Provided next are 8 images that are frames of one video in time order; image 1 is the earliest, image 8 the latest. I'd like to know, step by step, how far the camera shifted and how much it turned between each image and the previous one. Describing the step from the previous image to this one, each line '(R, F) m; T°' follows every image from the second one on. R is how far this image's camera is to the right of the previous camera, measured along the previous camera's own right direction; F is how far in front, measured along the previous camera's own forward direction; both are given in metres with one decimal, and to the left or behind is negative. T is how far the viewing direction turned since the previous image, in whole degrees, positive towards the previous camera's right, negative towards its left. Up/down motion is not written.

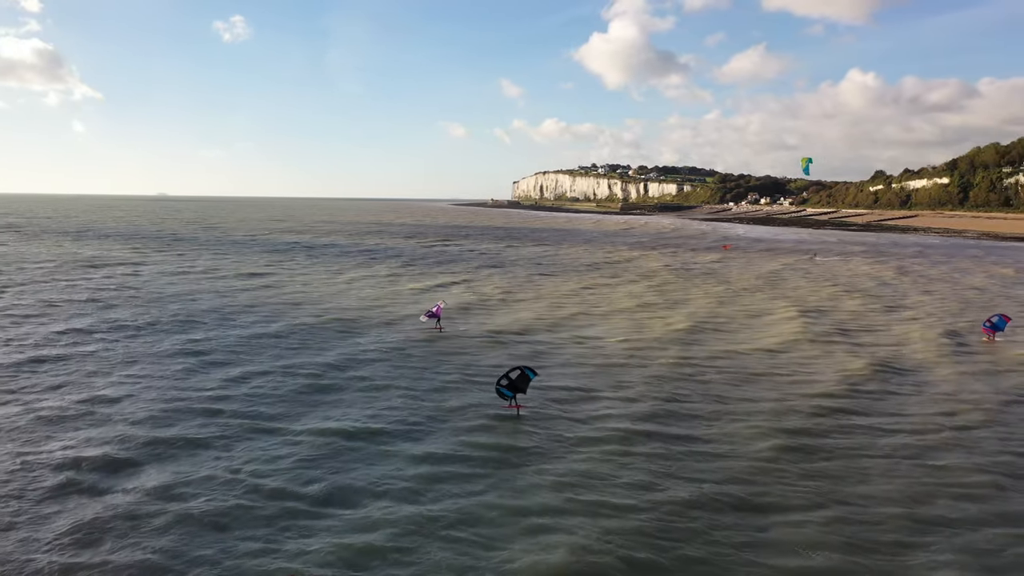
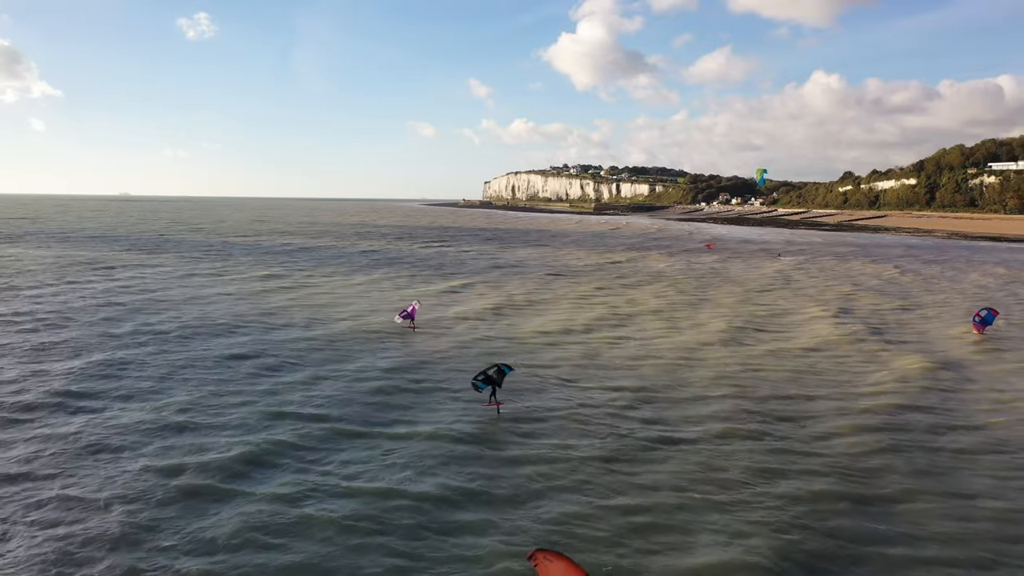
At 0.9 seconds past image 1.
(-1.4, -0.2) m; +2°
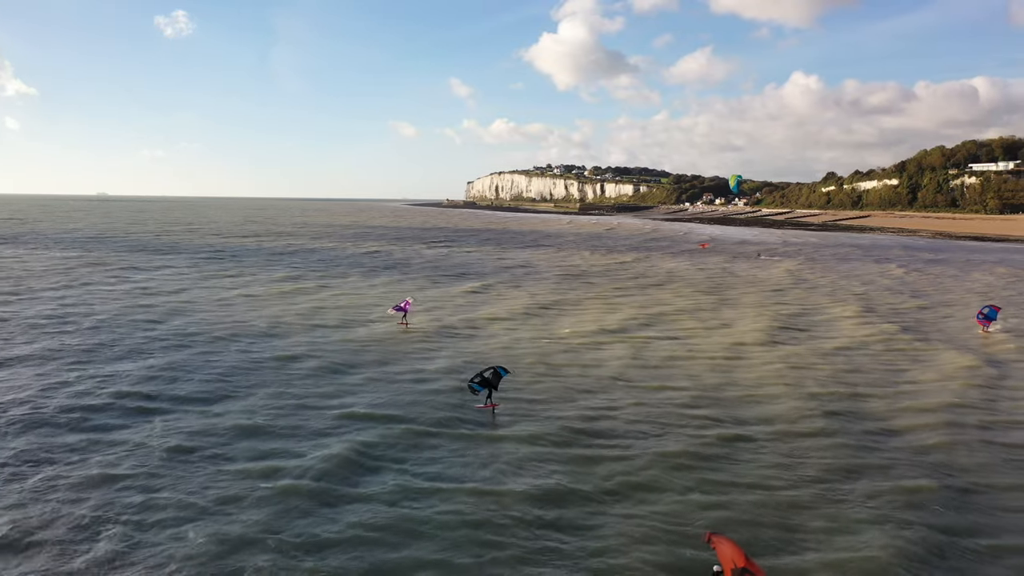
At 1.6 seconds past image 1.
(-1.1, -0.2) m; +1°
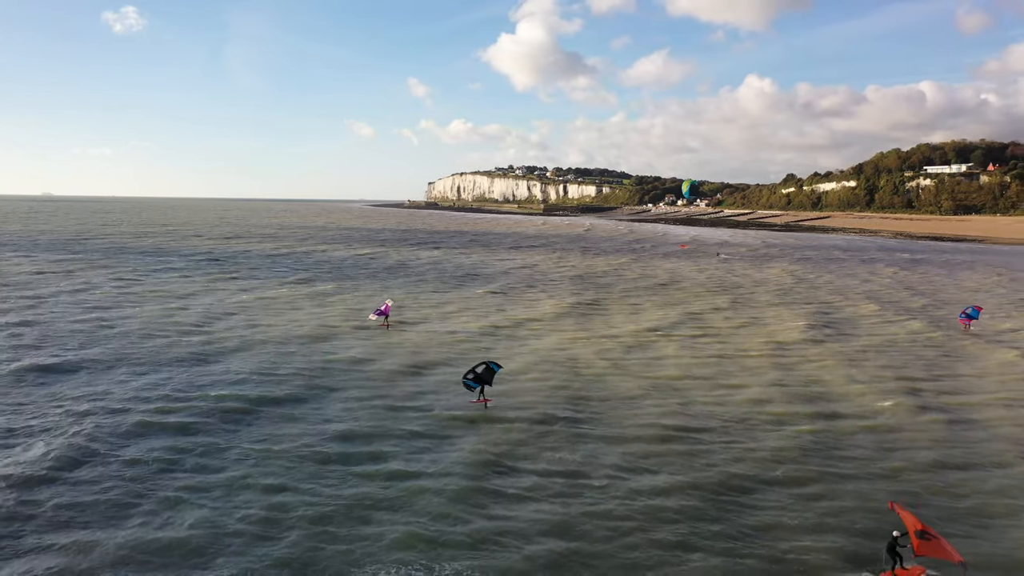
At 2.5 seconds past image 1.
(-1.7, -0.3) m; +3°
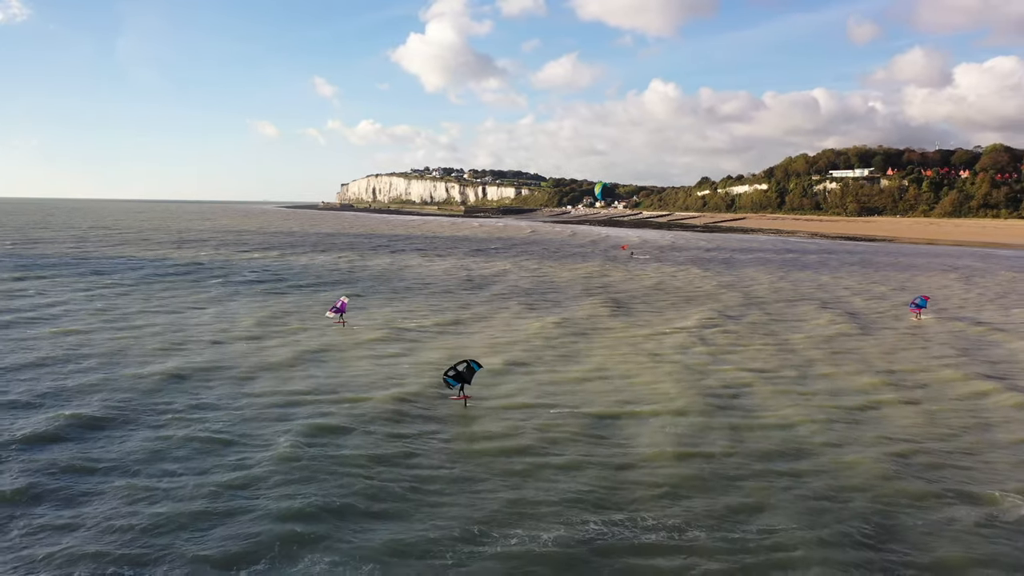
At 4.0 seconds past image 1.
(-2.9, -0.7) m; +6°
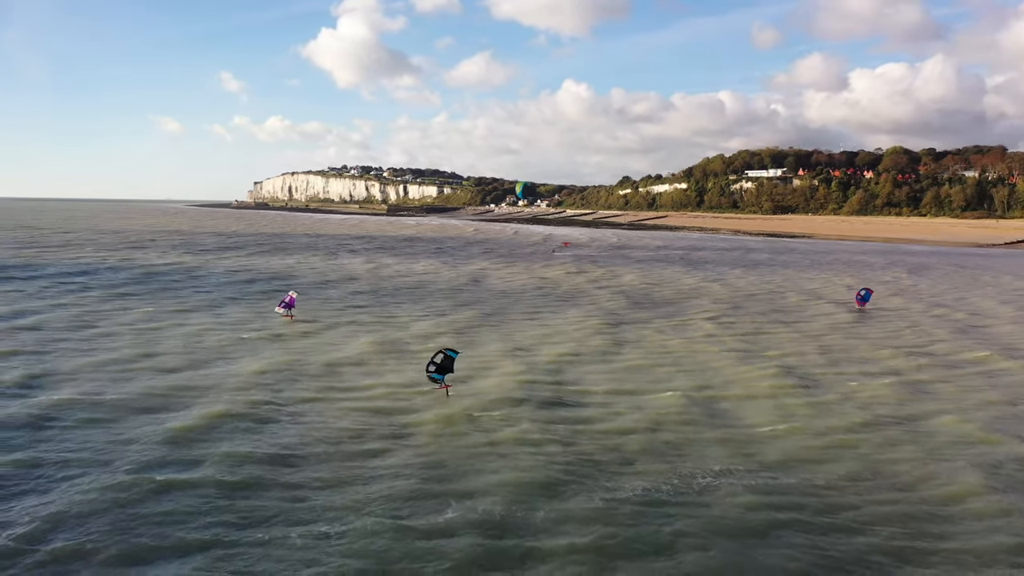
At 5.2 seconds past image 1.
(-2.6, -0.9) m; +6°
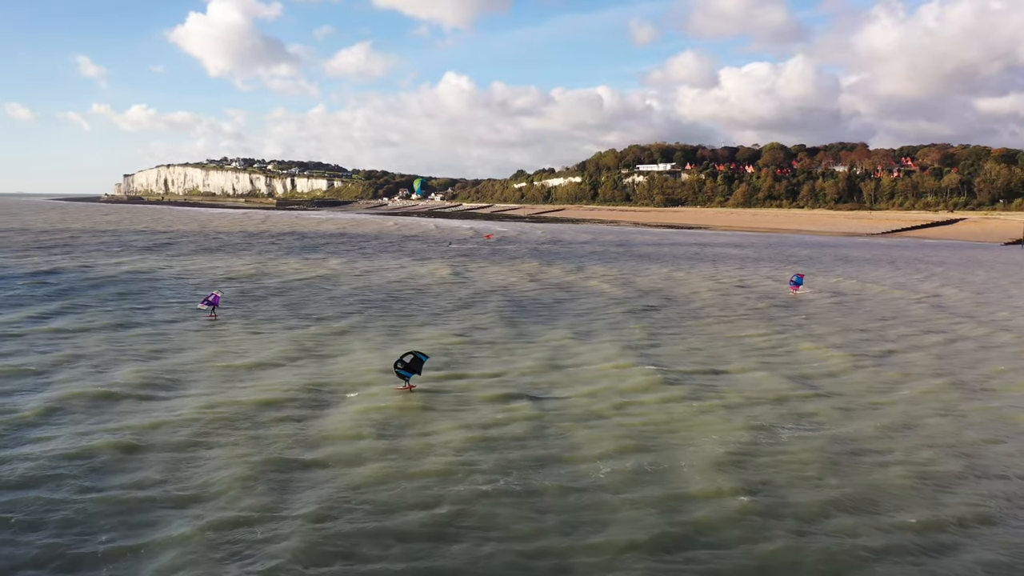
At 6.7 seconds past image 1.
(-3.5, -0.8) m; +8°
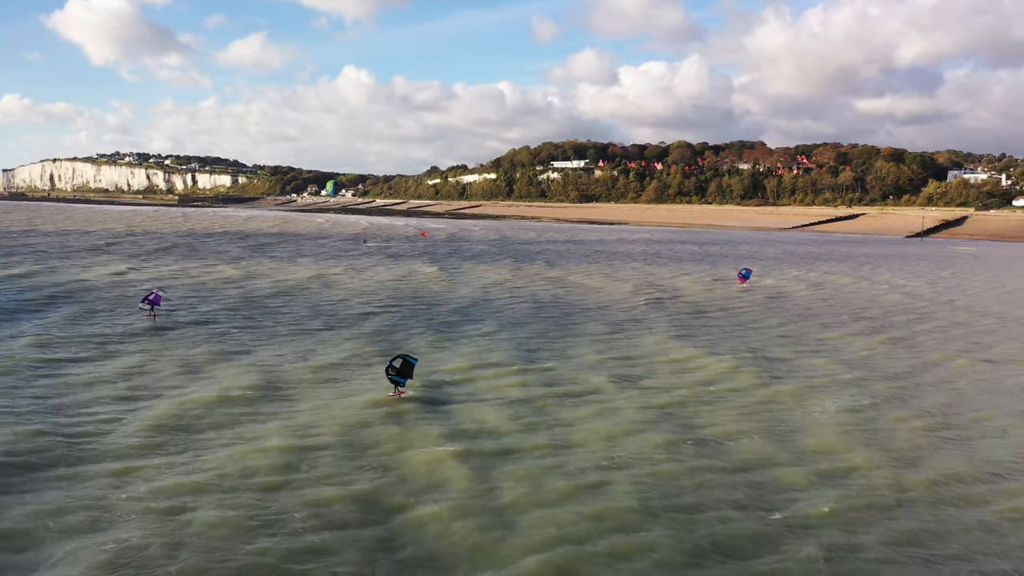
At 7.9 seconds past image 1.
(-3.1, -0.7) m; +7°
